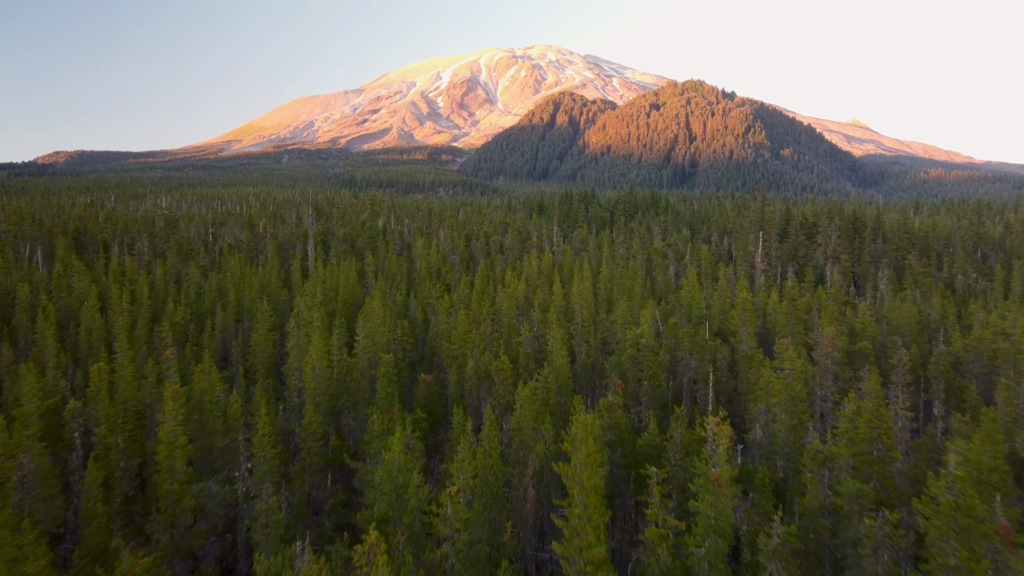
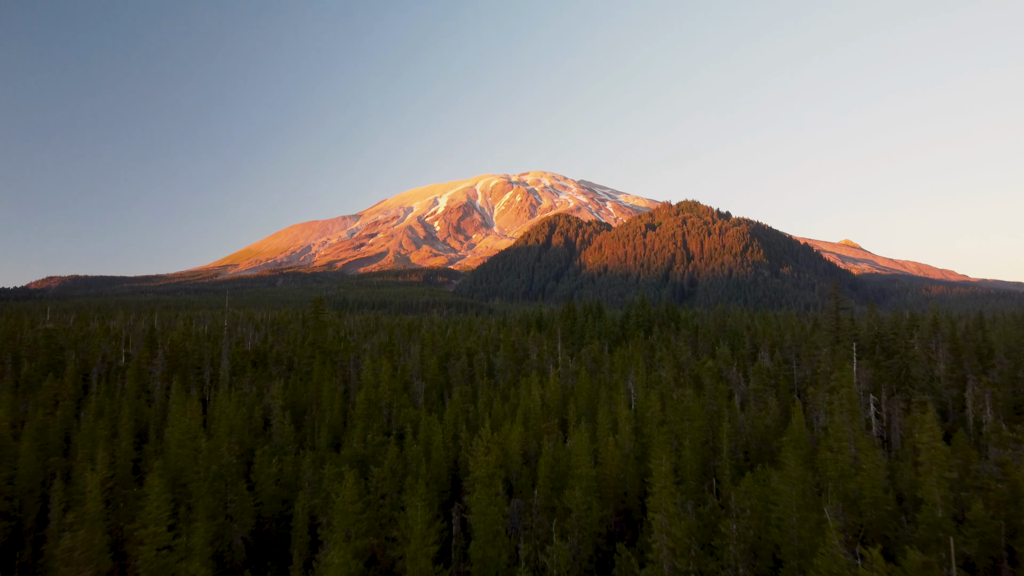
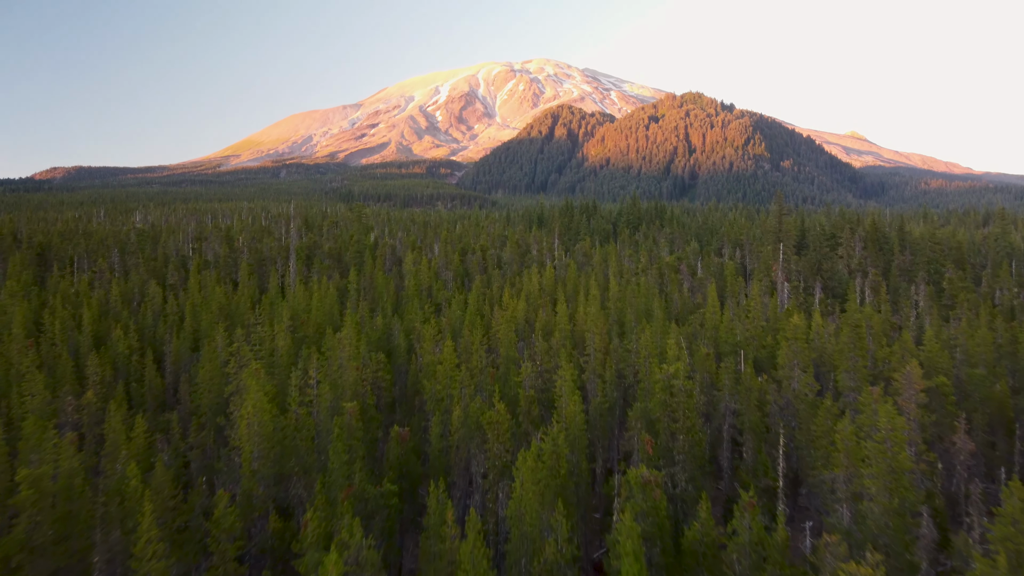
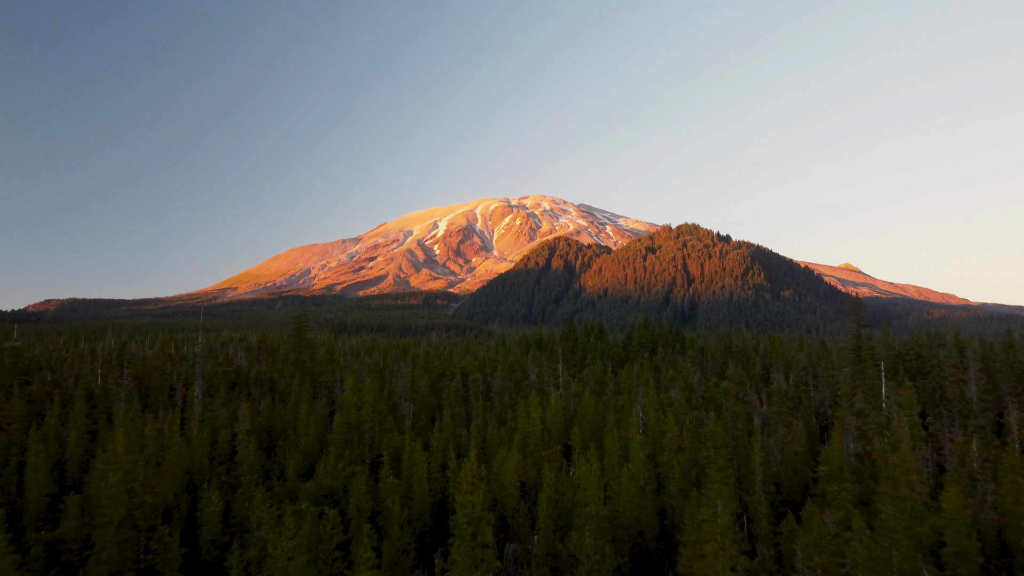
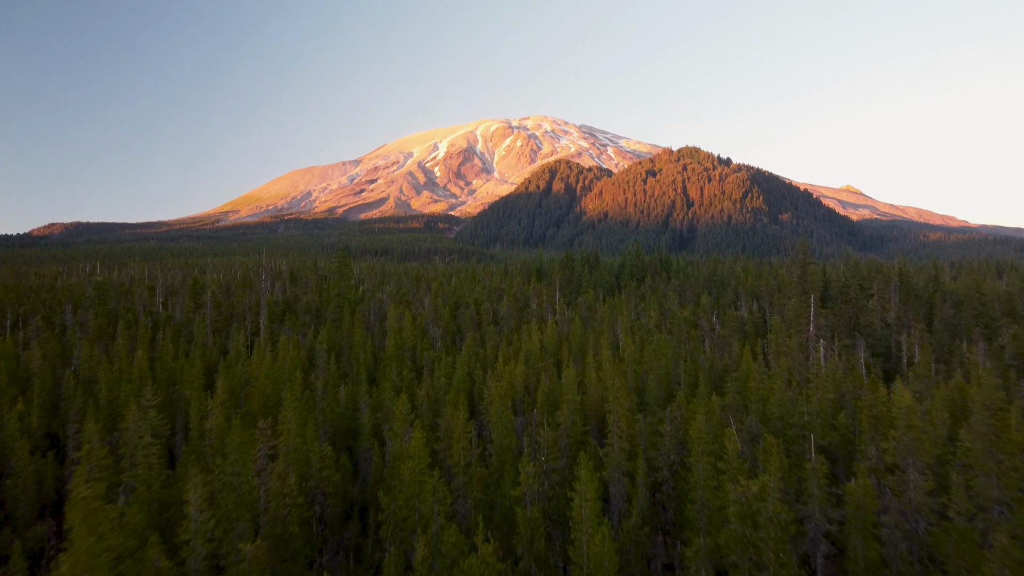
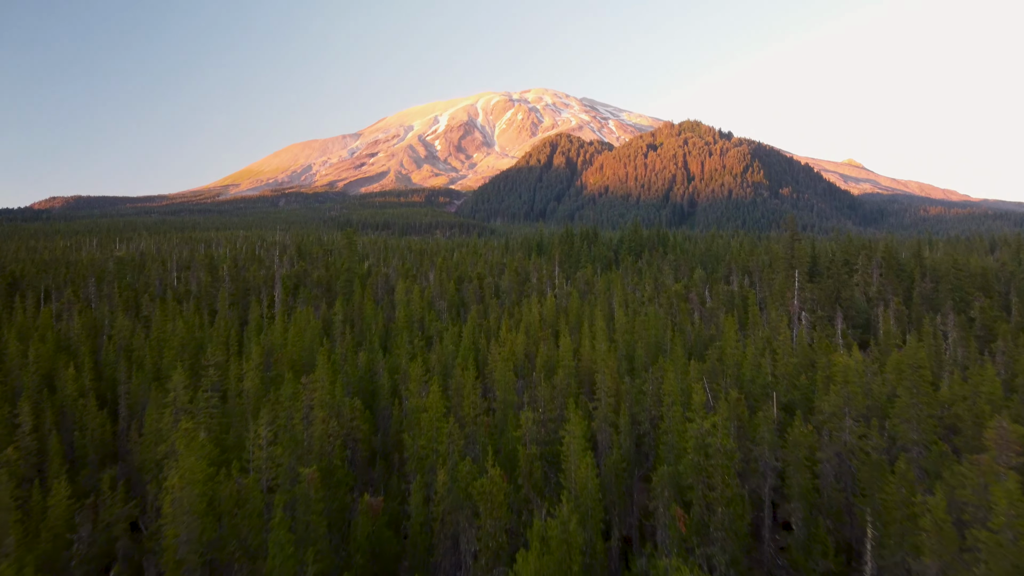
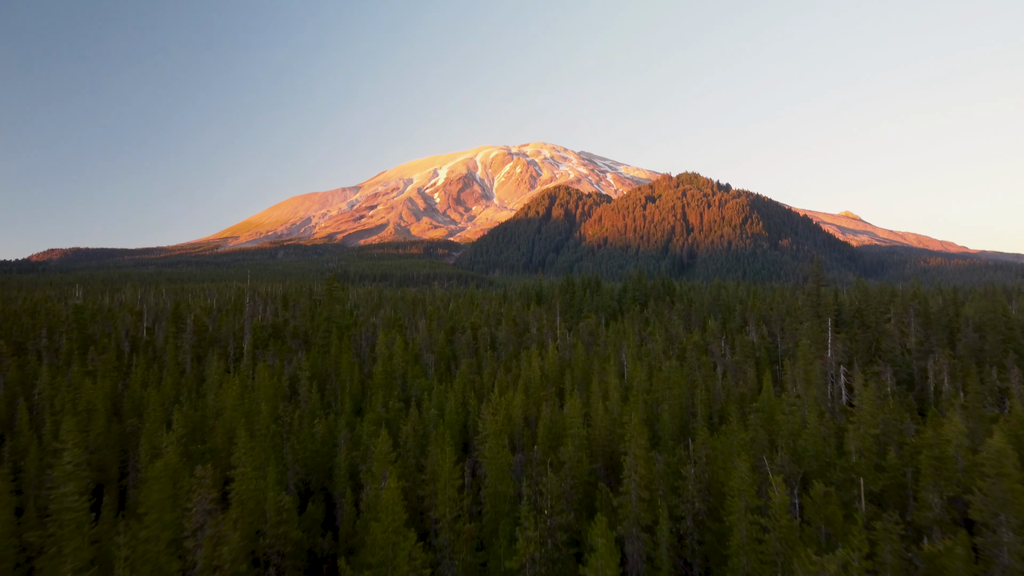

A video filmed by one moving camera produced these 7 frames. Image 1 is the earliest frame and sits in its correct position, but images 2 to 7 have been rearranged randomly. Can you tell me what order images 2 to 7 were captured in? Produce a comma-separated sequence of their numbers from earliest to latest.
3, 6, 5, 7, 2, 4
